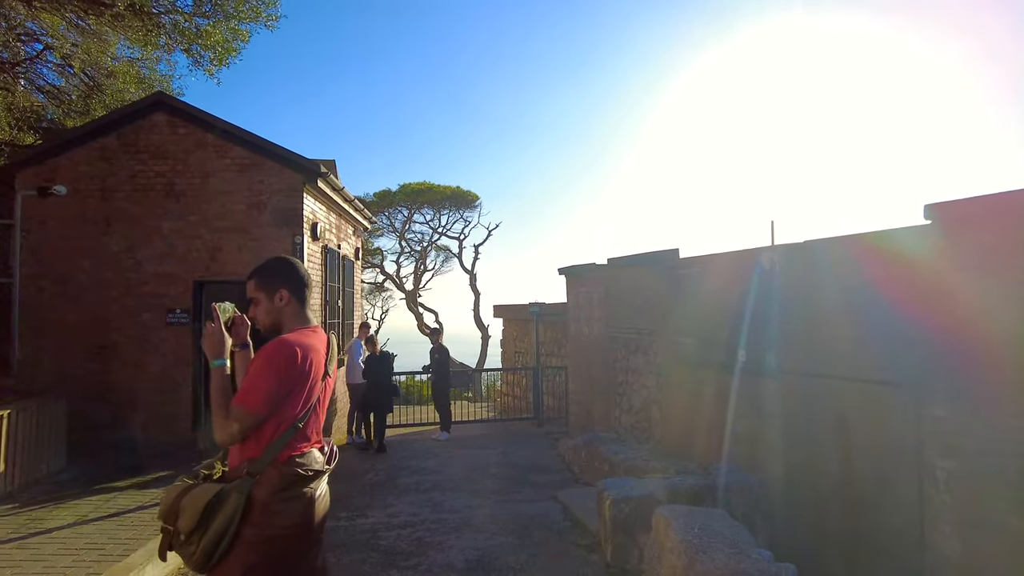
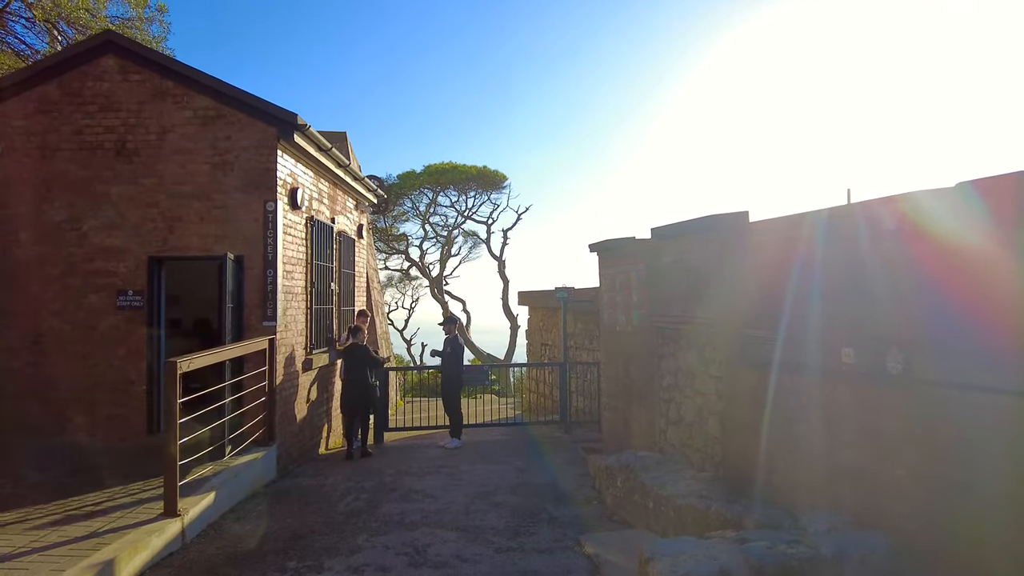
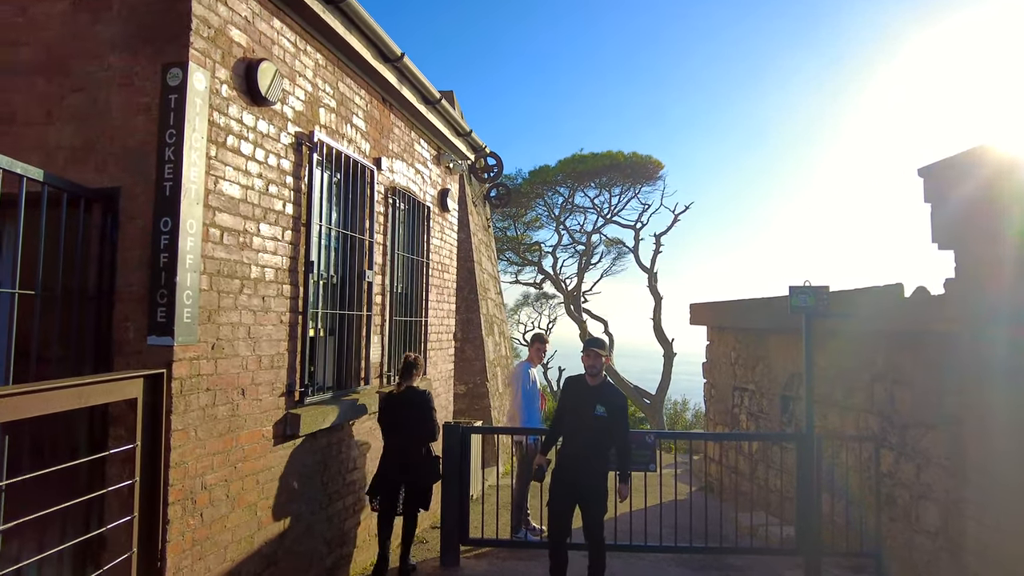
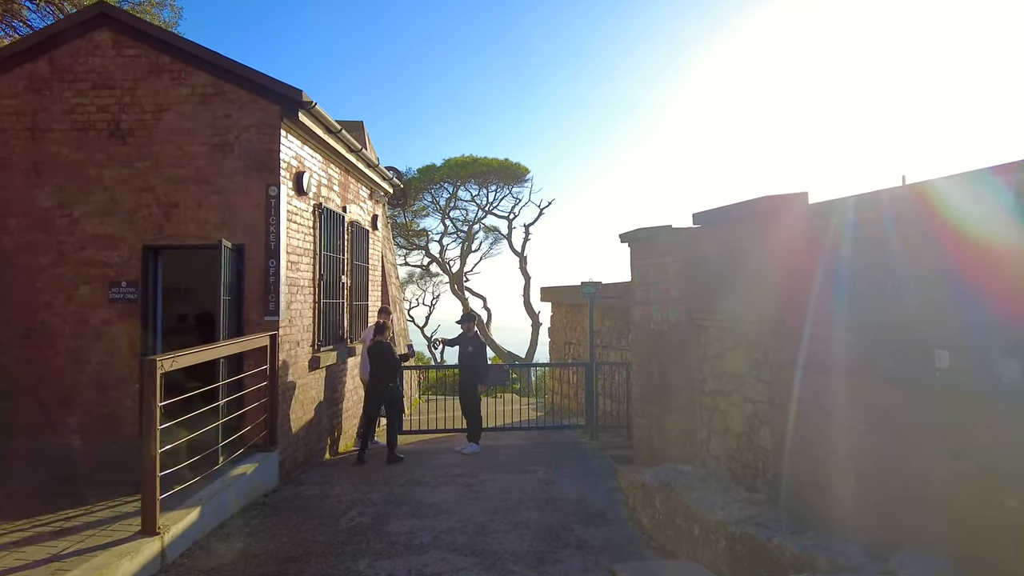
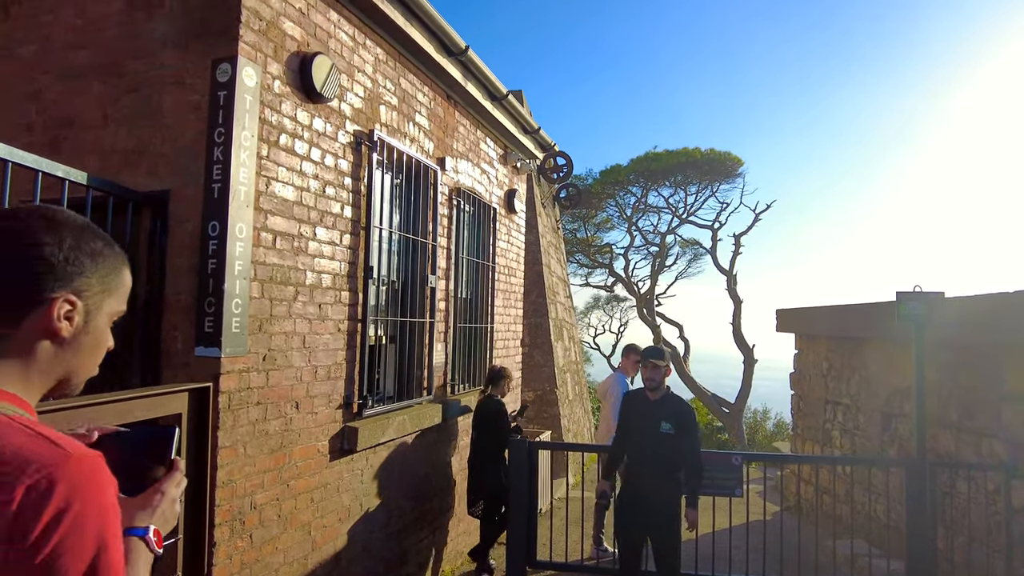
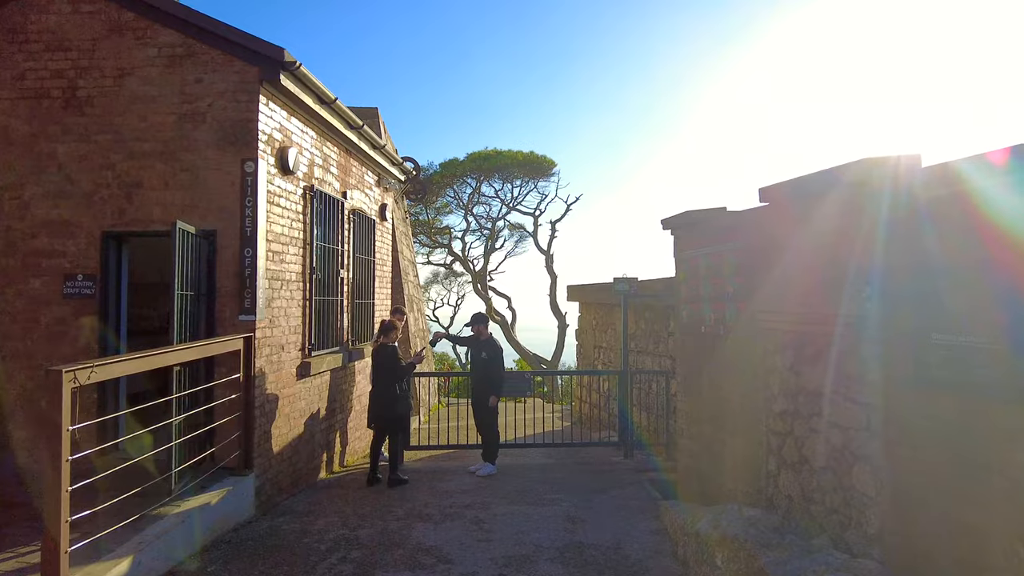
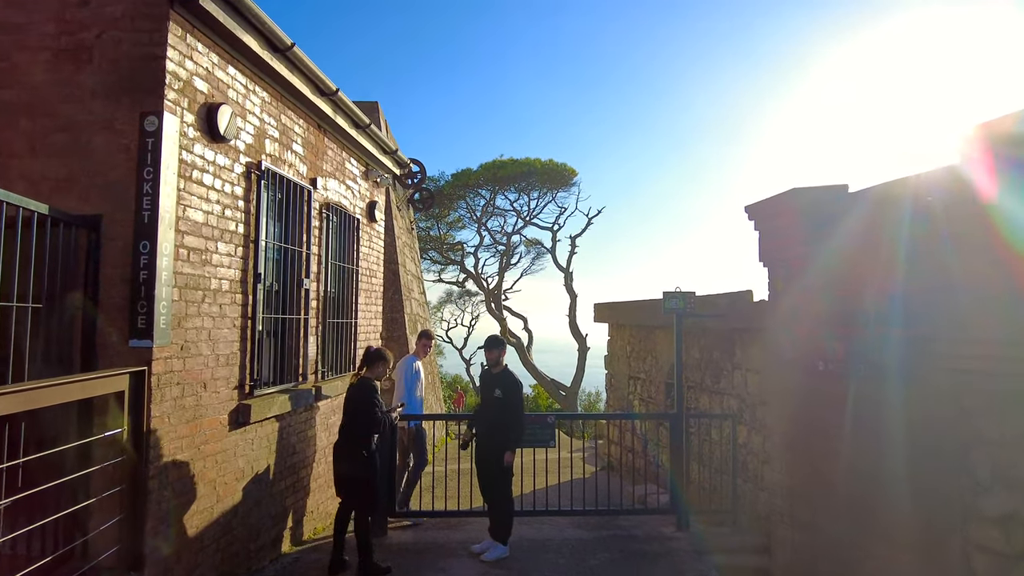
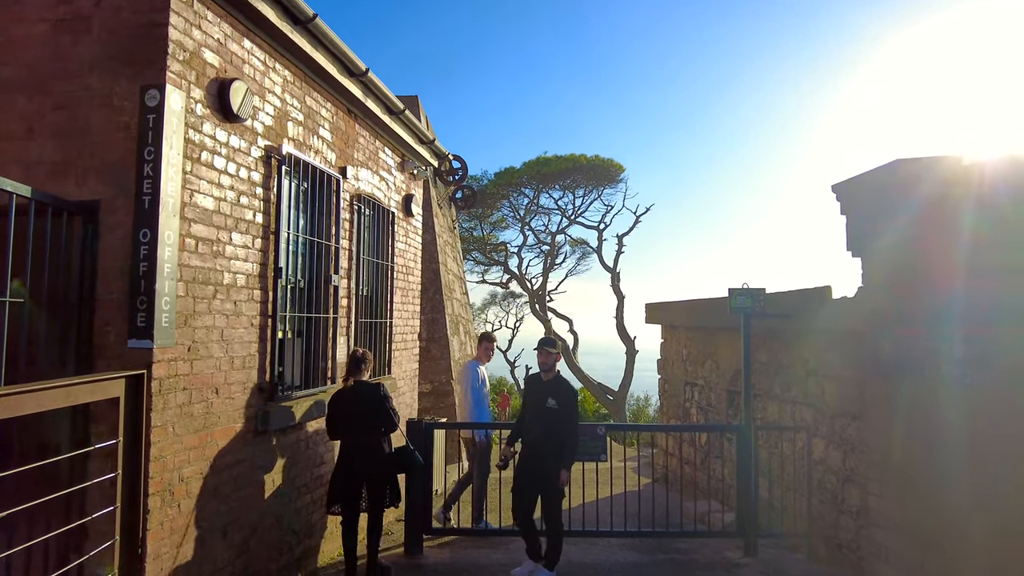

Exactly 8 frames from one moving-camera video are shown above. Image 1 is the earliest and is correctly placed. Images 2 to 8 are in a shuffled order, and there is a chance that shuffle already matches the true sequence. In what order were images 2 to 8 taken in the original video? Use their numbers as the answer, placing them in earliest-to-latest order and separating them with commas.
2, 4, 6, 7, 8, 3, 5
